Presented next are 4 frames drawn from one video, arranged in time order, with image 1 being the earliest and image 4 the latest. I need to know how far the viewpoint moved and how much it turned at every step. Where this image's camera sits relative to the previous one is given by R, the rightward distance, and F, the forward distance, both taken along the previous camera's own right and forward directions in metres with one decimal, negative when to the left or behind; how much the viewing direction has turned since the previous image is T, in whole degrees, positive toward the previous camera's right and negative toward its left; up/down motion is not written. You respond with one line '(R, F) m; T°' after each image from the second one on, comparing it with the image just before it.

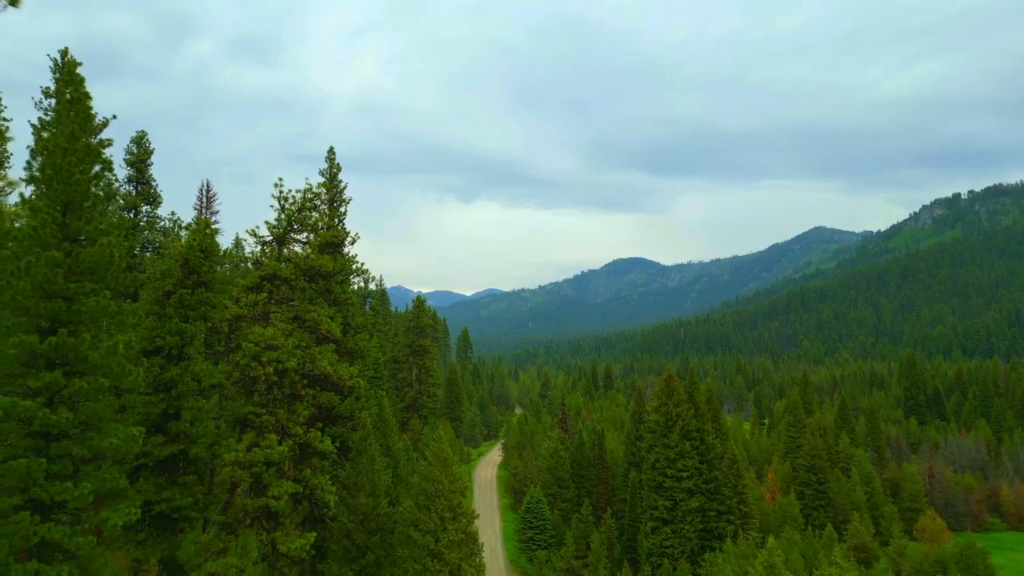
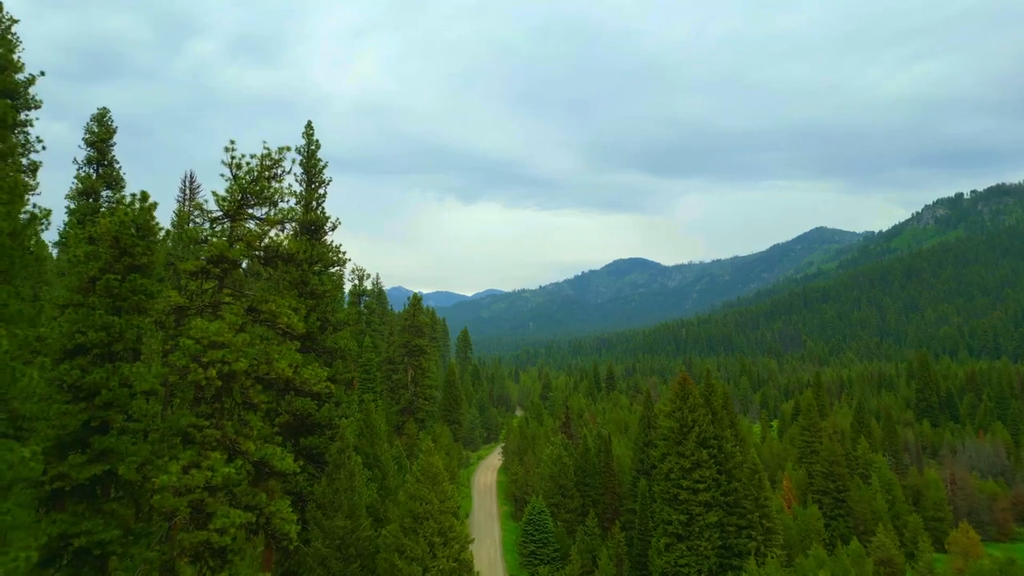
(0.0, +3.6) m; 0°
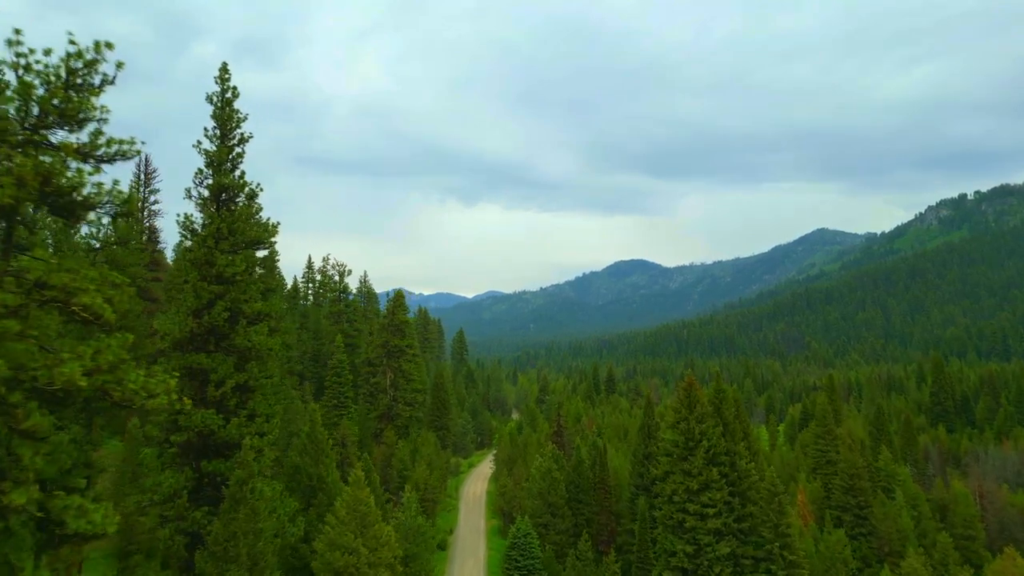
(+1.4, +5.8) m; 0°
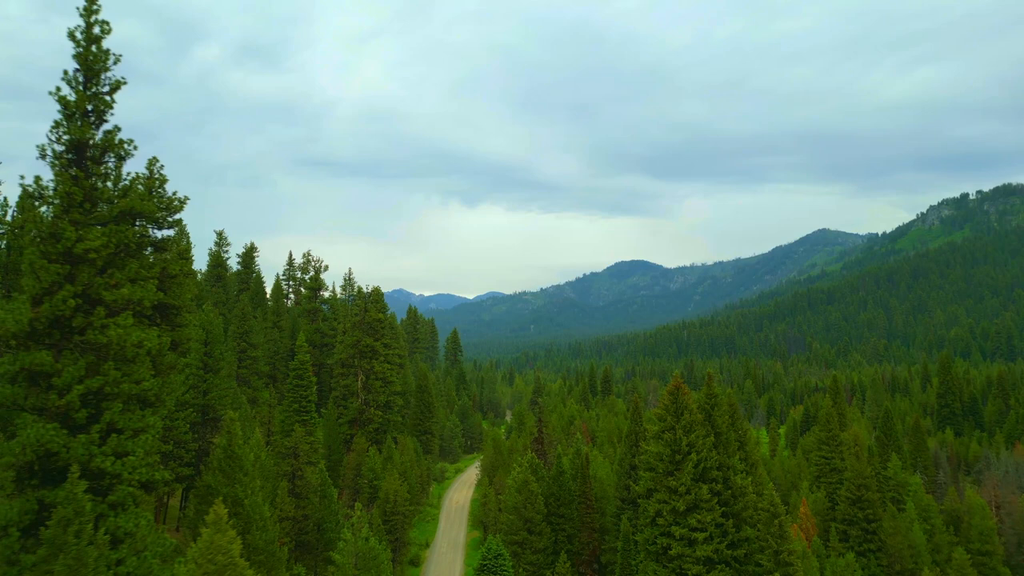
(+2.1, +4.4) m; 0°
